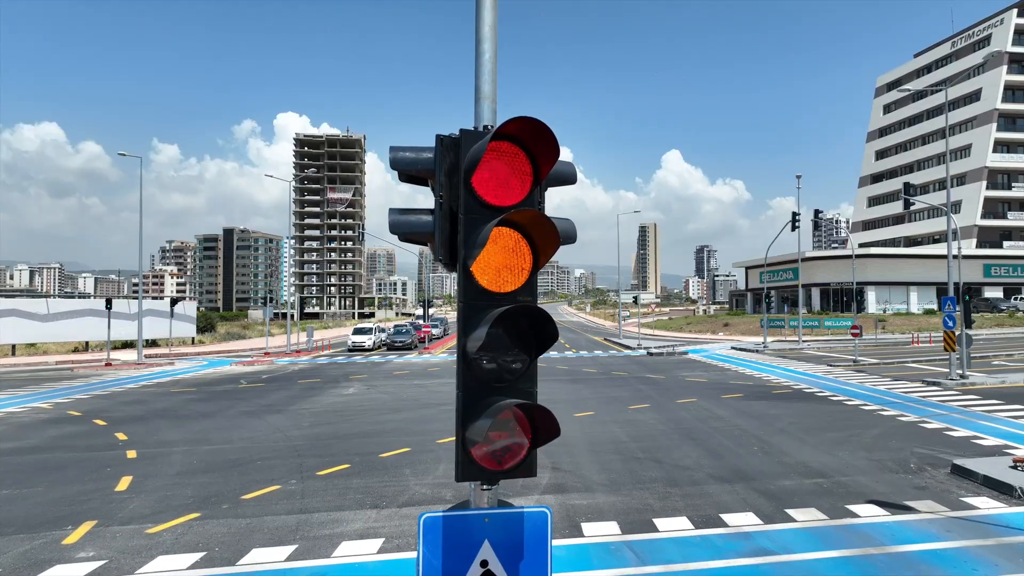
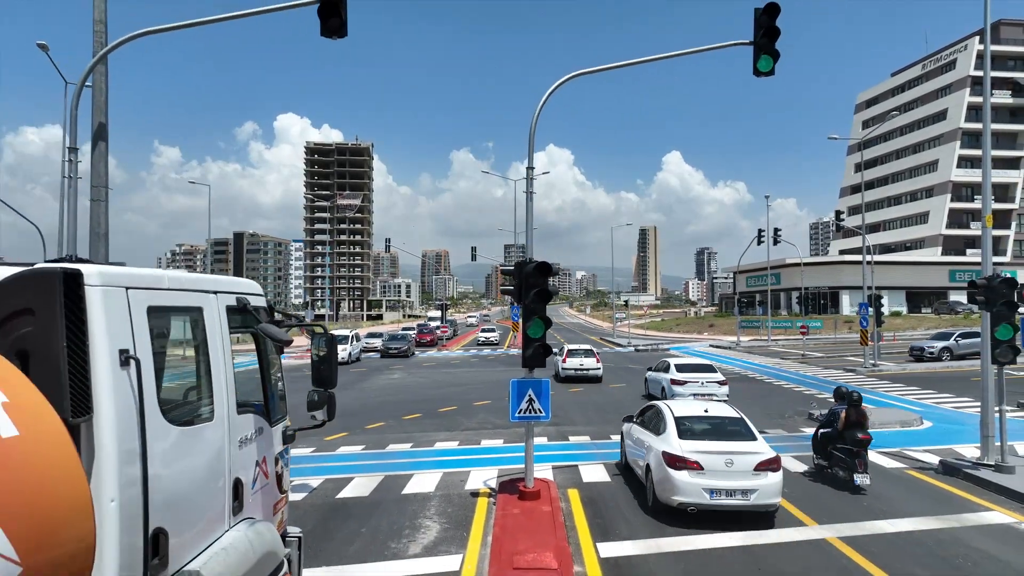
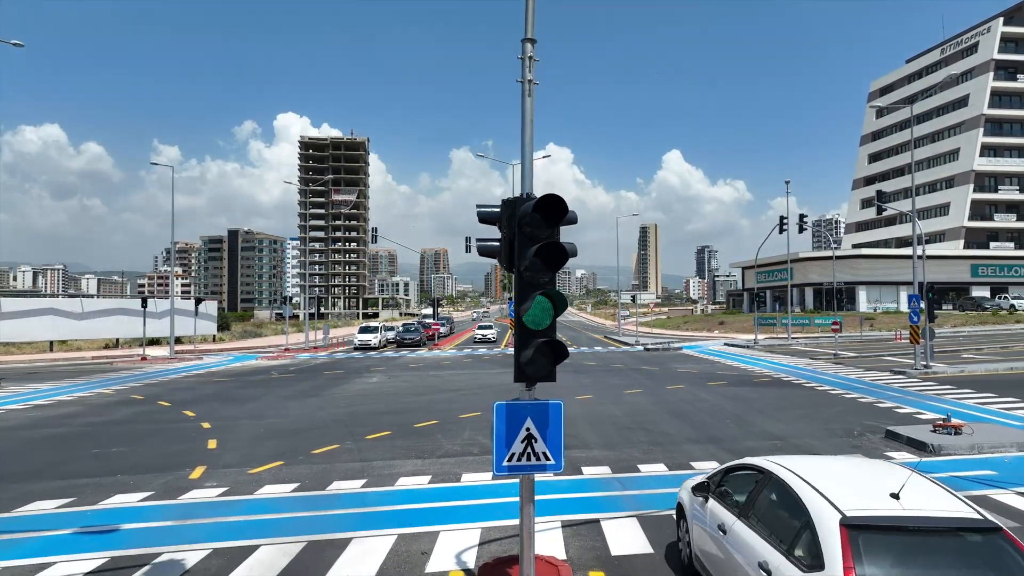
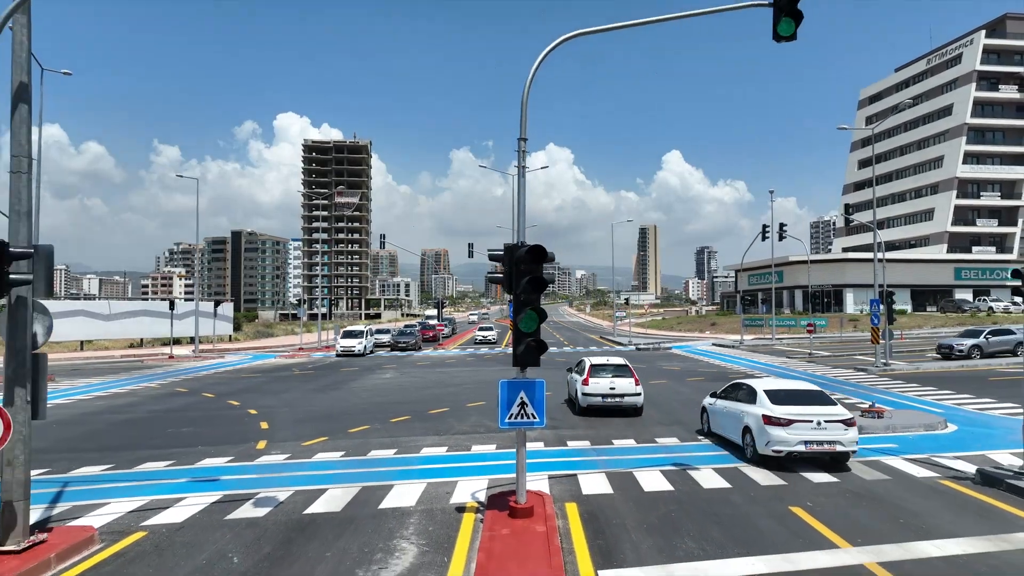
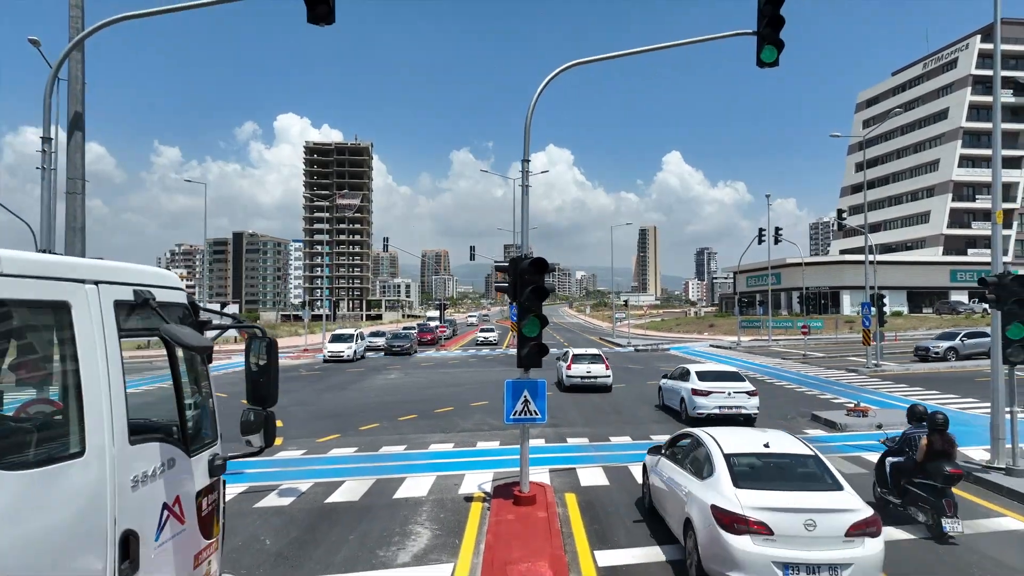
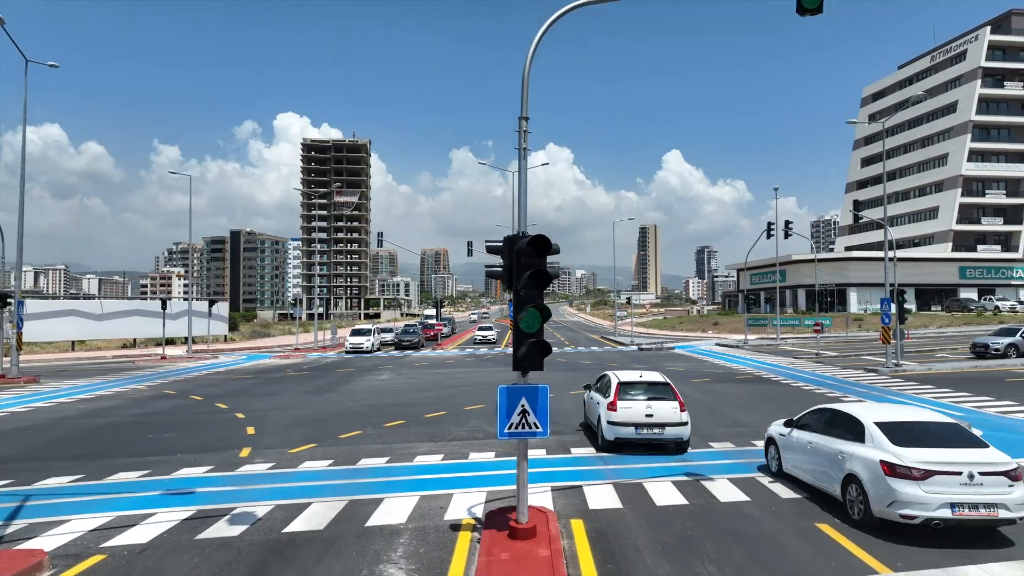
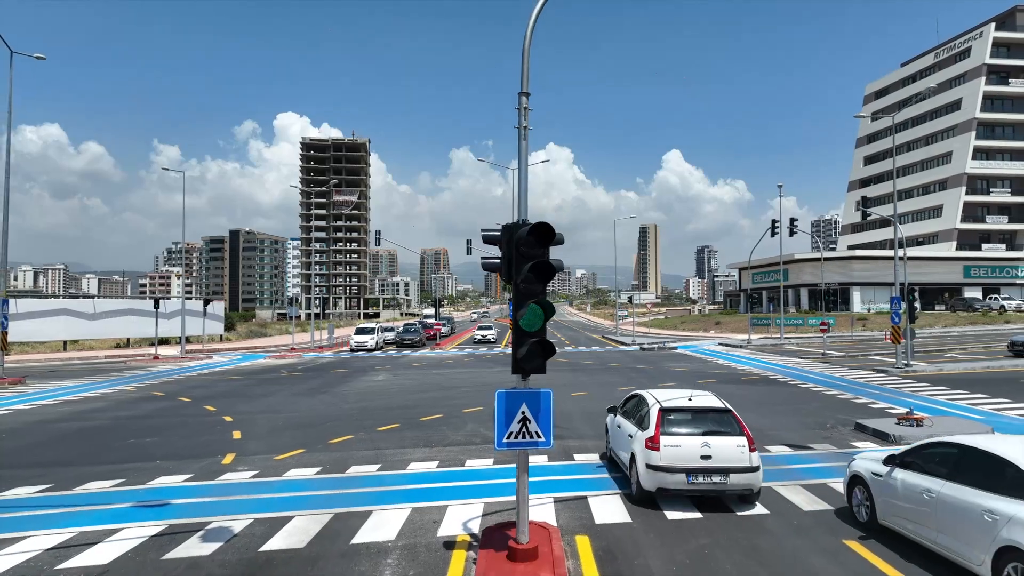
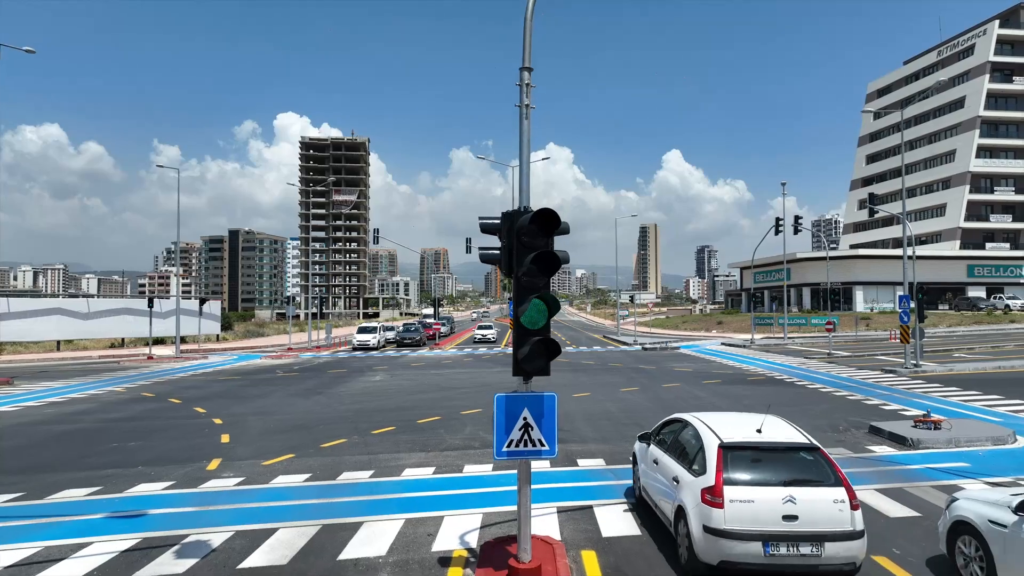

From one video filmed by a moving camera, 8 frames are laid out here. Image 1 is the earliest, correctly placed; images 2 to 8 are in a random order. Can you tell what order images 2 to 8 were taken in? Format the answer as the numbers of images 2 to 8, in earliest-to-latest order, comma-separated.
3, 8, 7, 6, 4, 5, 2
